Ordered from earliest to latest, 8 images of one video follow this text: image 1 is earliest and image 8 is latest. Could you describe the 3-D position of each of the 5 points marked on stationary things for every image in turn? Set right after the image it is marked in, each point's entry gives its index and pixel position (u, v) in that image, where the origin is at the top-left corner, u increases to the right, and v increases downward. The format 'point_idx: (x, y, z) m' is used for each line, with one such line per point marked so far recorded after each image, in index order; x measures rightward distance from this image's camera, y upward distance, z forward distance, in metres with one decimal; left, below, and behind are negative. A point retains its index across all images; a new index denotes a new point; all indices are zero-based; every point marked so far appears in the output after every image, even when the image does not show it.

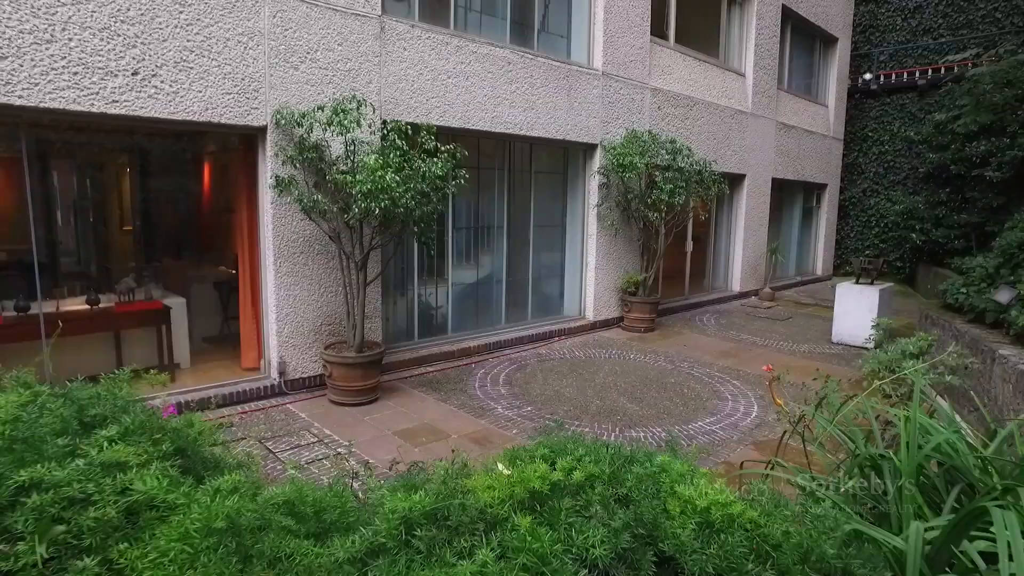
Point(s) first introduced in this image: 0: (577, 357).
0: (+0.6, -0.7, +6.3) m
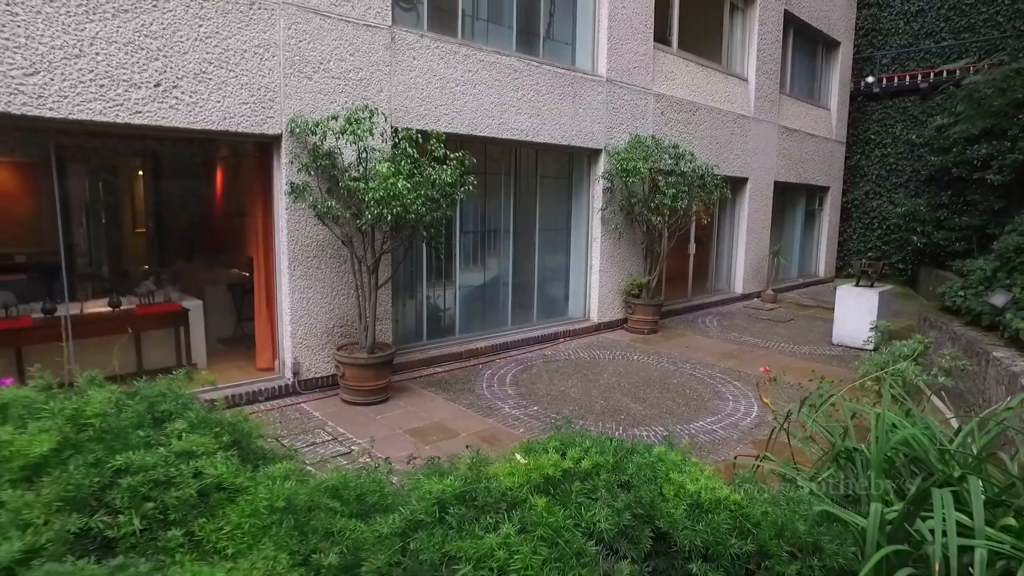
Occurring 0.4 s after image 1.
0: (+0.7, -0.7, +6.4) m
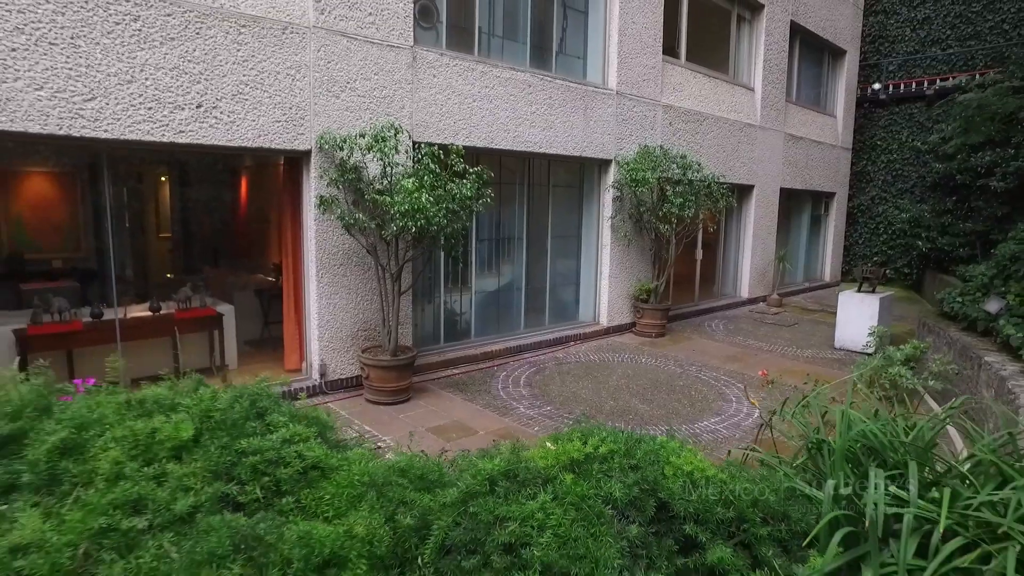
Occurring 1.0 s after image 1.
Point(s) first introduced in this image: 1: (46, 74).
0: (+0.8, -0.8, +6.7) m
1: (-2.9, +1.3, +3.9) m
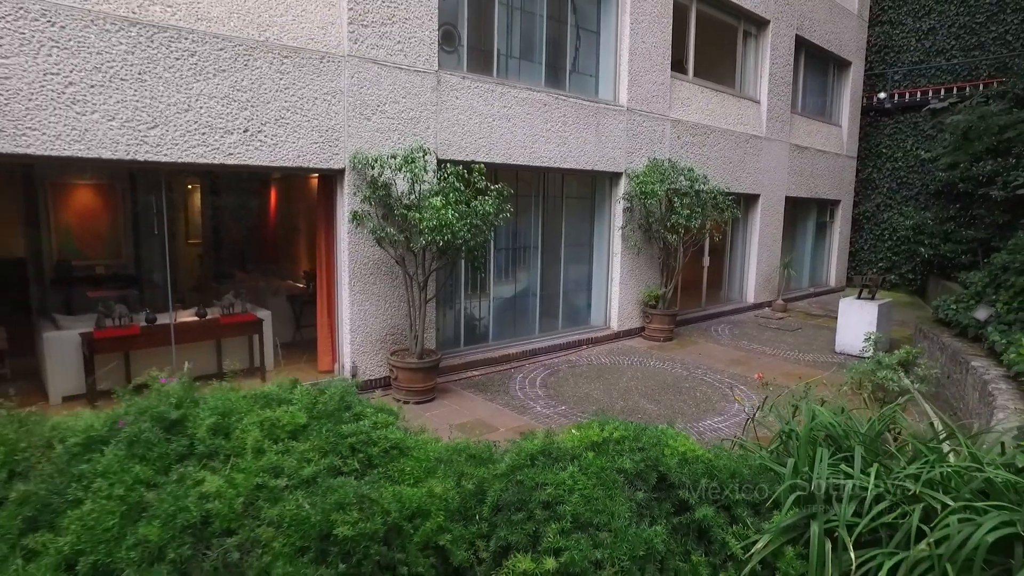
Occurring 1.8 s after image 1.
0: (+1.0, -0.8, +7.1) m
1: (-2.7, +1.2, +4.4) m
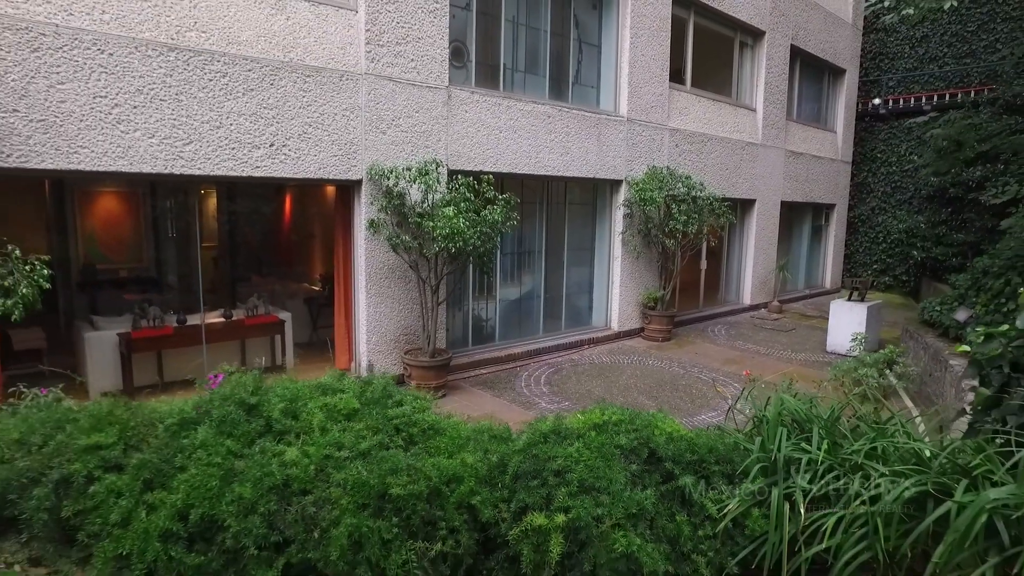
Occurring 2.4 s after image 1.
0: (+1.1, -0.9, +7.5) m
1: (-2.7, +1.2, +4.8) m
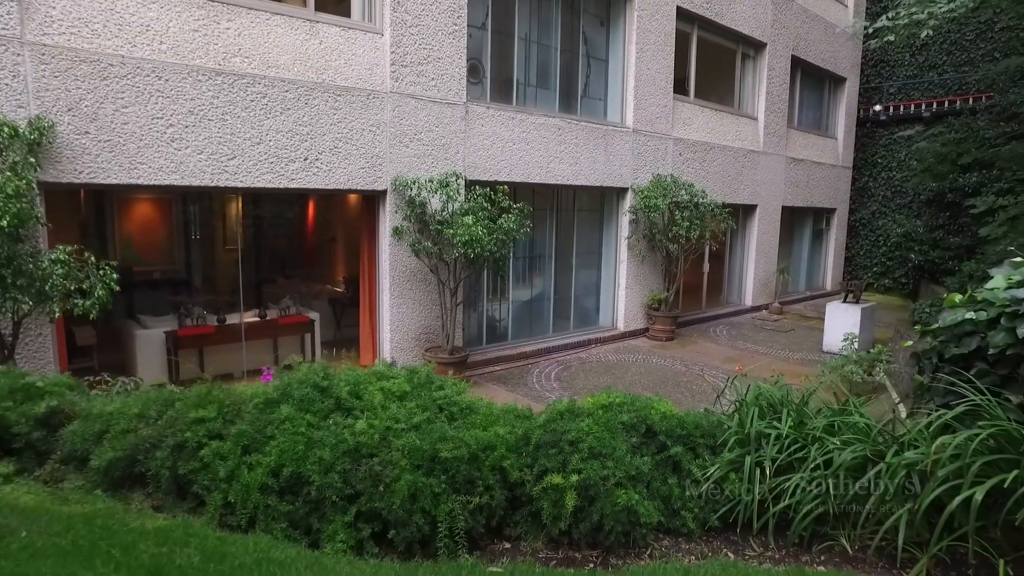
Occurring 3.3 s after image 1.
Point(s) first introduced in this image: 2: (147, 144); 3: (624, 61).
0: (+1.2, -0.9, +8.0) m
1: (-2.5, +1.2, +5.3) m
2: (-2.9, +1.1, +5.0) m
3: (+1.6, +3.2, +9.0) m
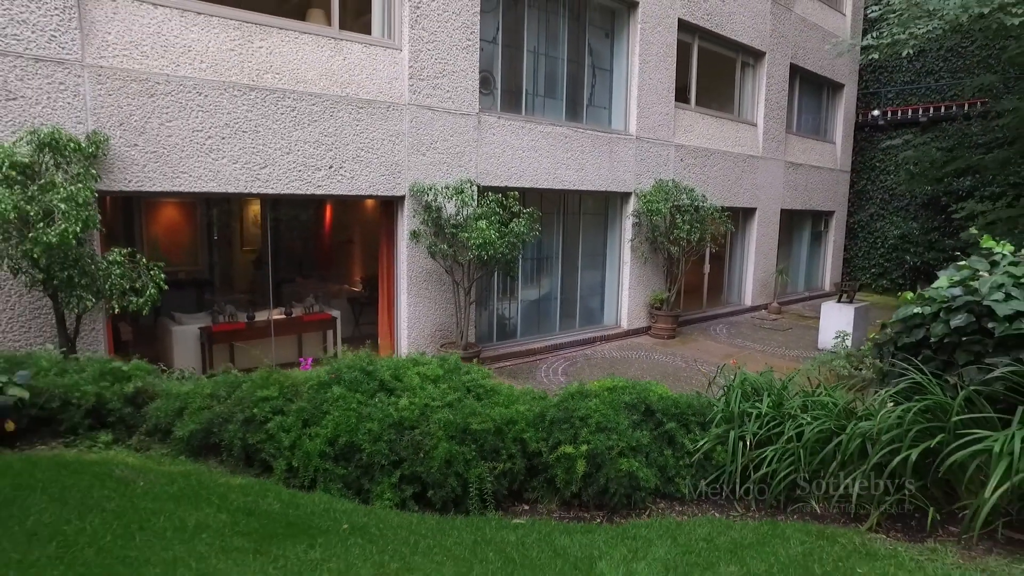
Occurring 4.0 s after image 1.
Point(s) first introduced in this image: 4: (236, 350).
0: (+1.3, -0.9, +8.4) m
1: (-2.4, +1.2, +5.7) m
2: (-2.7, +1.1, +5.5) m
3: (+1.7, +3.2, +9.4) m
4: (-2.8, -0.6, +6.6) m
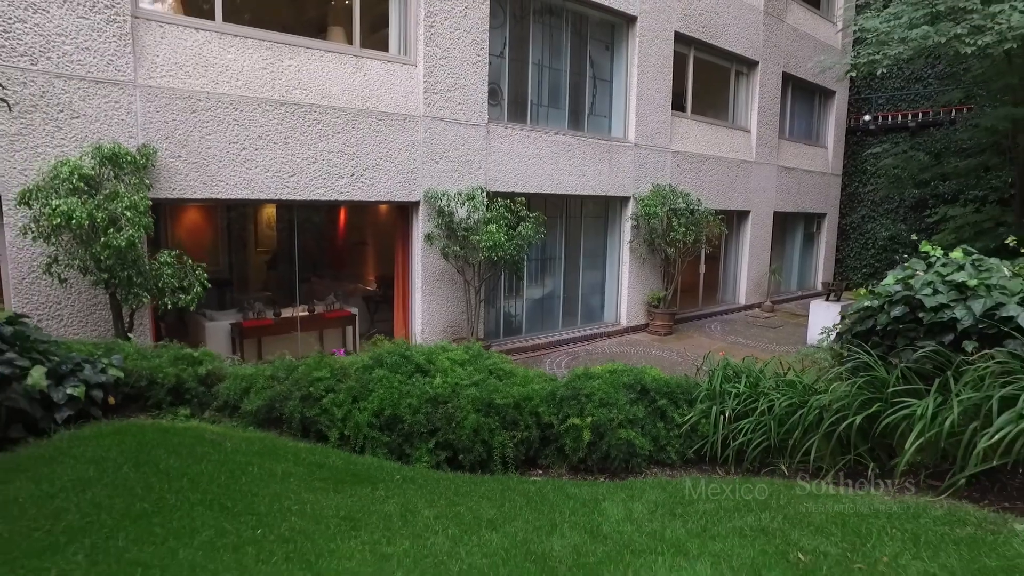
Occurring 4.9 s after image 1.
0: (+1.4, -0.9, +8.9) m
1: (-2.3, +1.2, +6.3) m
2: (-2.7, +1.1, +6.0) m
3: (+1.8, +3.2, +9.9) m
4: (-2.7, -0.6, +7.1) m
